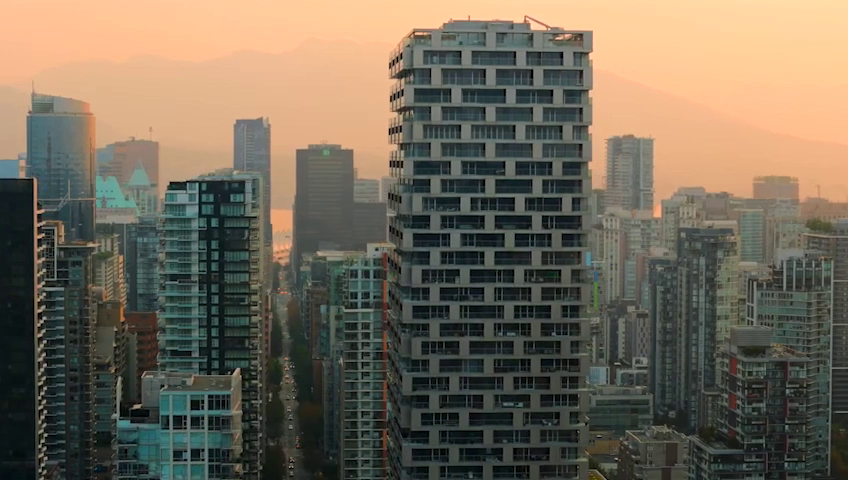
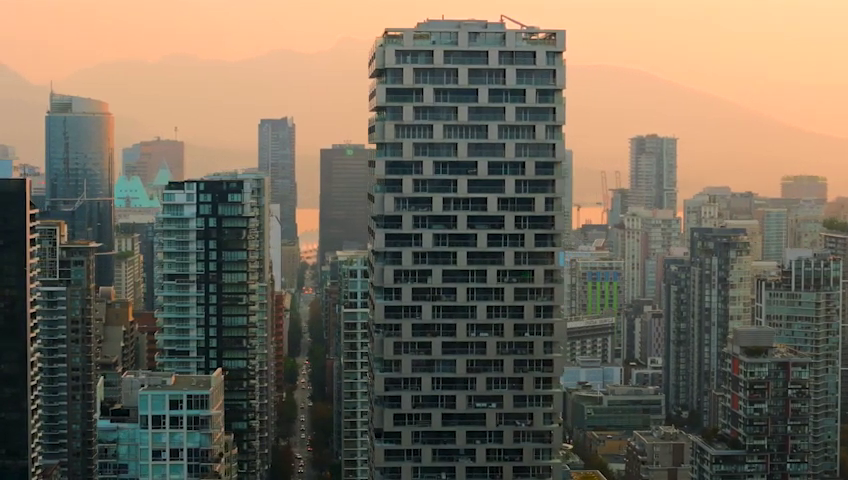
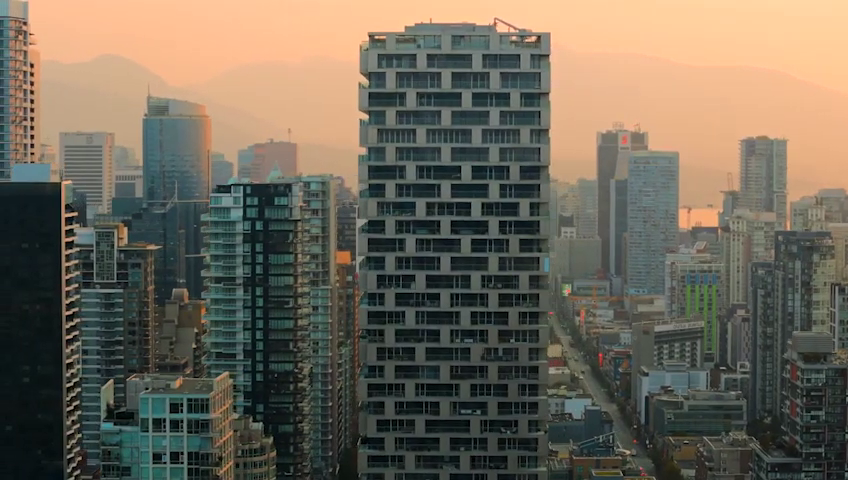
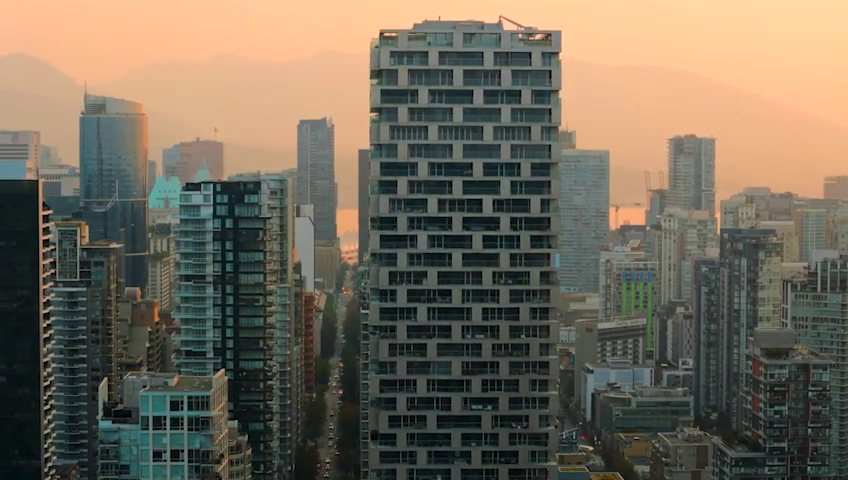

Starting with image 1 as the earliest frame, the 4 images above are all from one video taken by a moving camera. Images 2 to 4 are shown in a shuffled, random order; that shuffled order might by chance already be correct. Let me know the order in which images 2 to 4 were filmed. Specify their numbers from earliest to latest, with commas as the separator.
2, 4, 3
